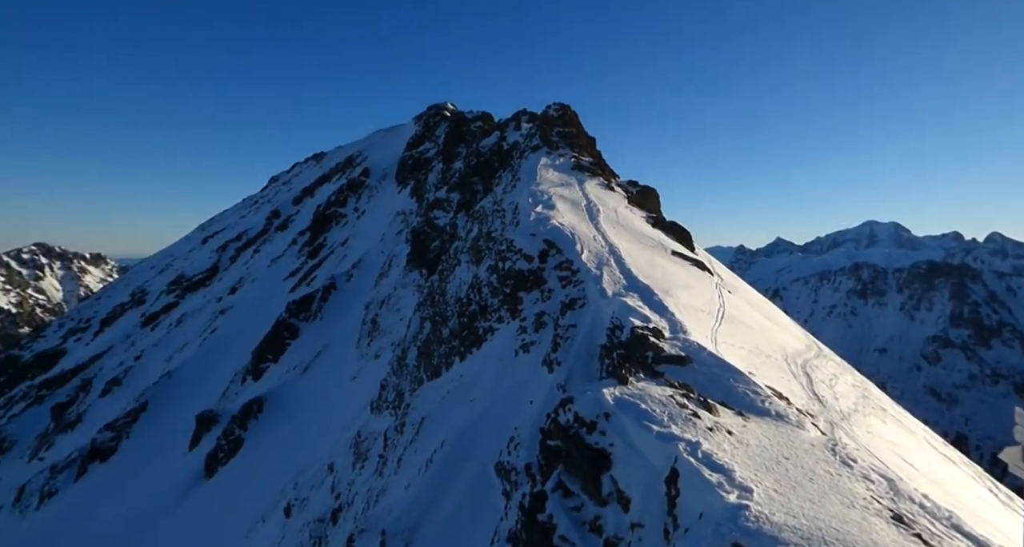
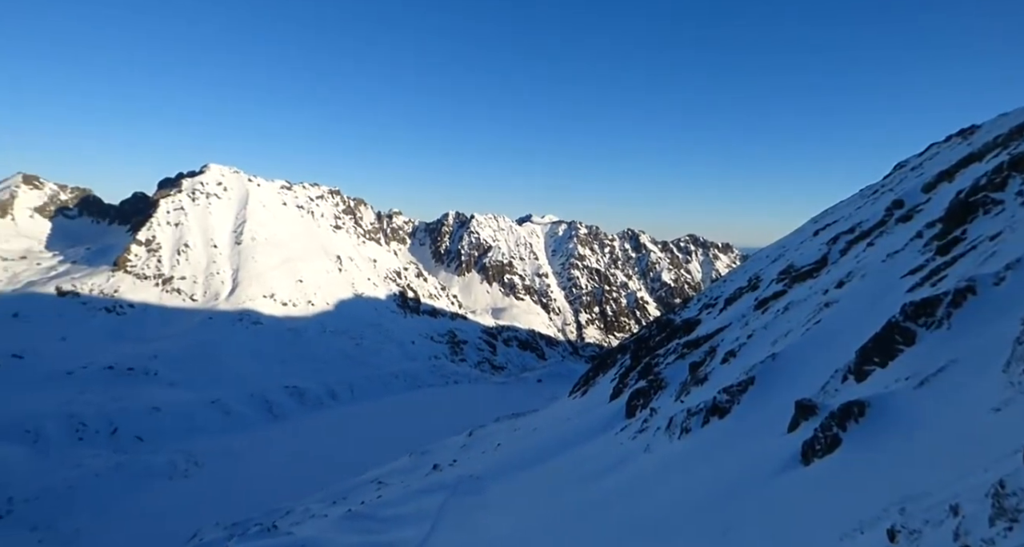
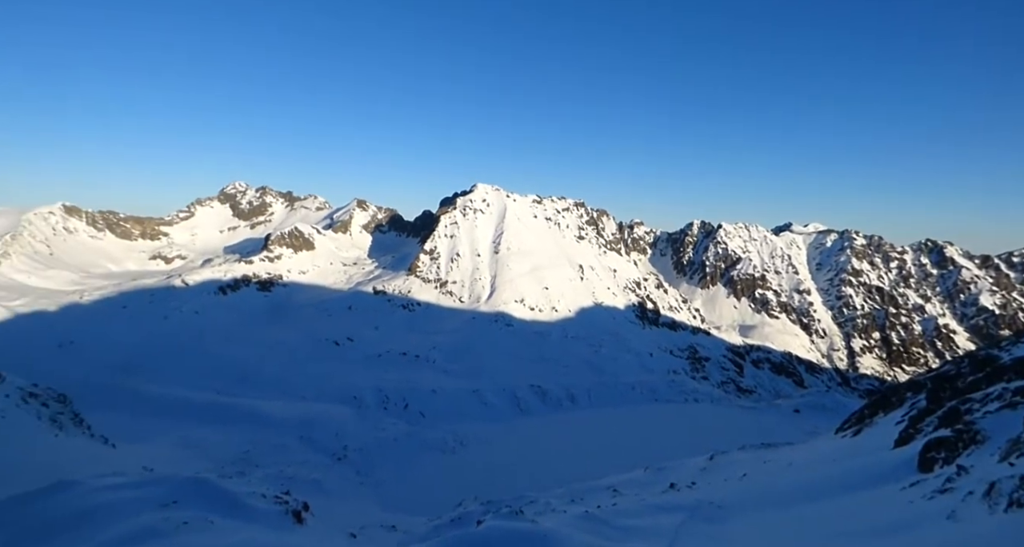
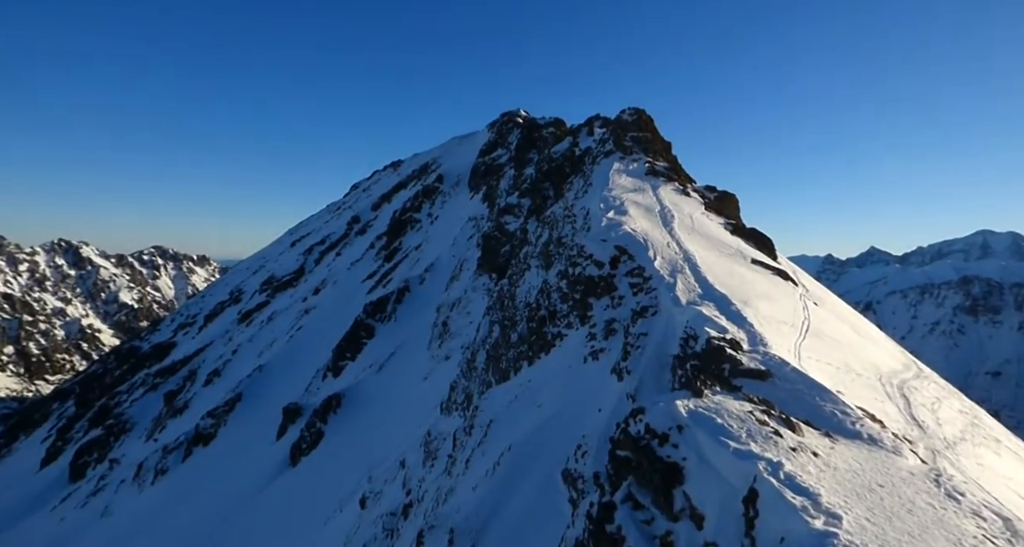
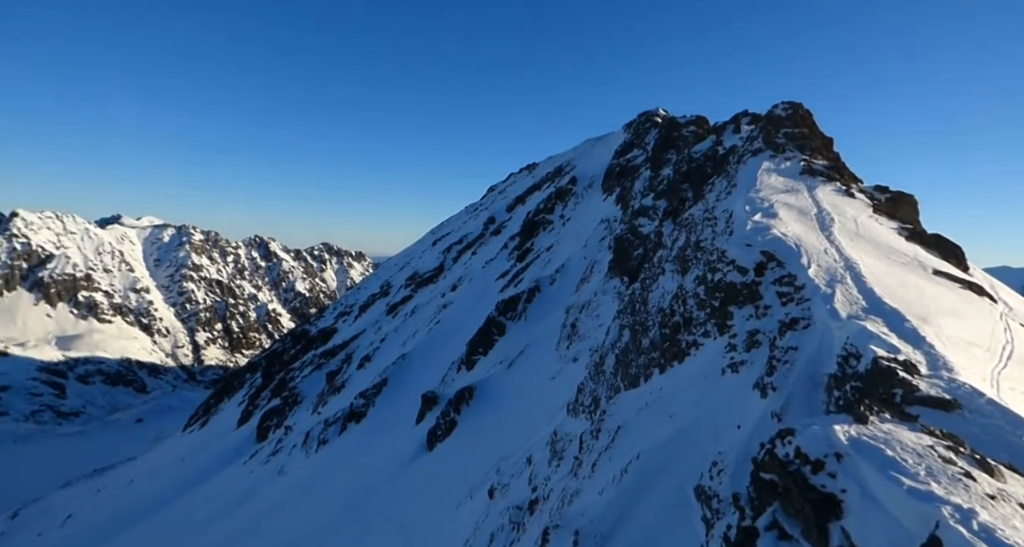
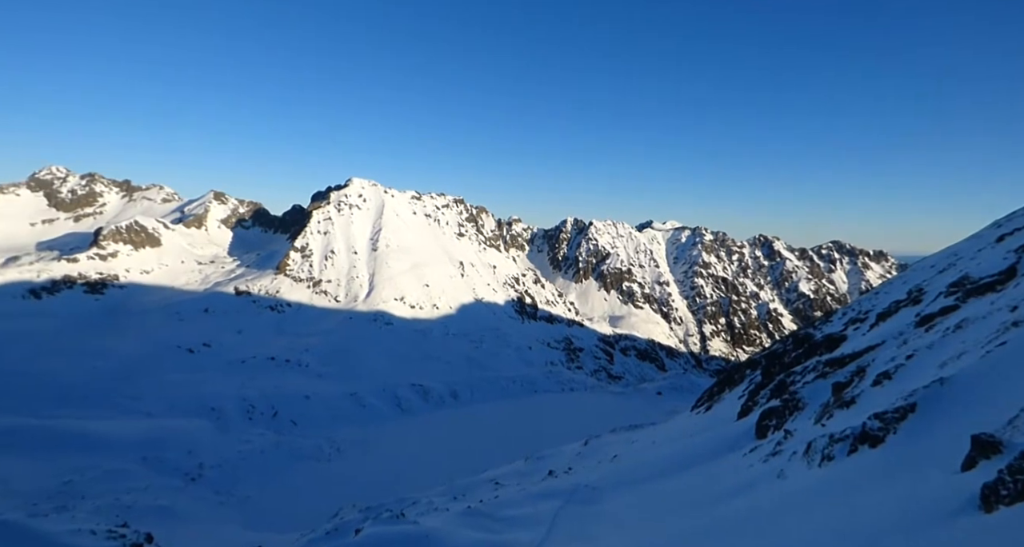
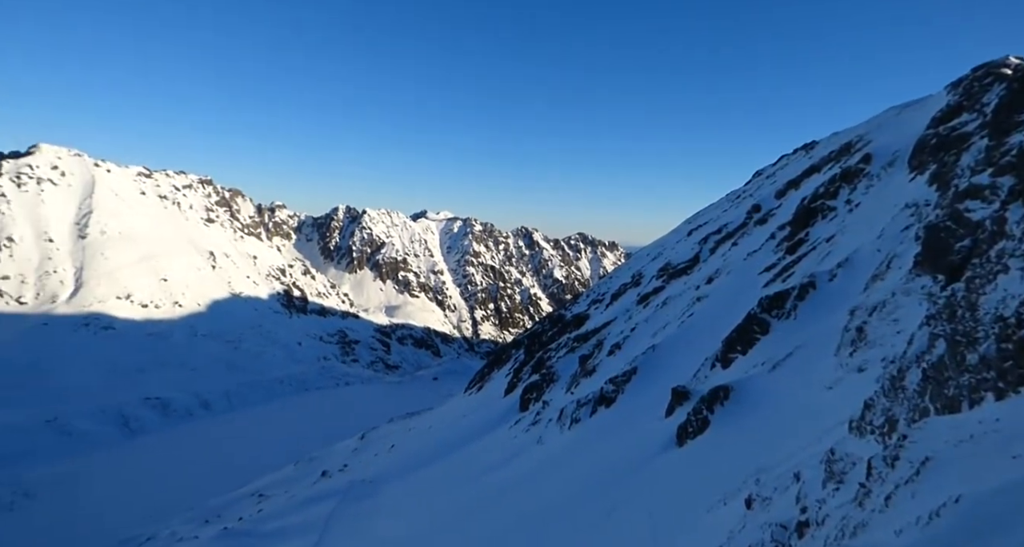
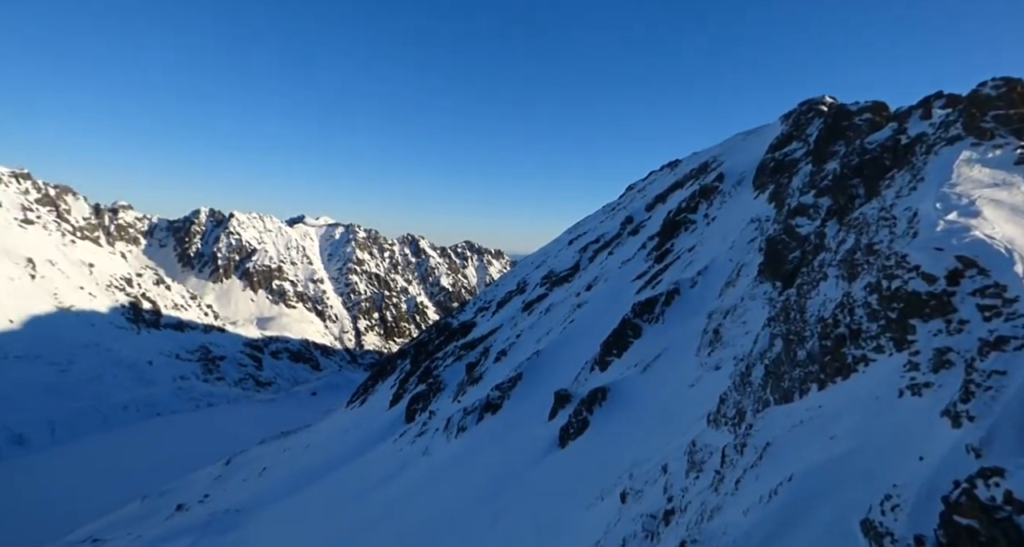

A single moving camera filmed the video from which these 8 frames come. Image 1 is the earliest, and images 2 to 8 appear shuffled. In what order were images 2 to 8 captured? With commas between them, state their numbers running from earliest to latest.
4, 5, 8, 7, 2, 6, 3
